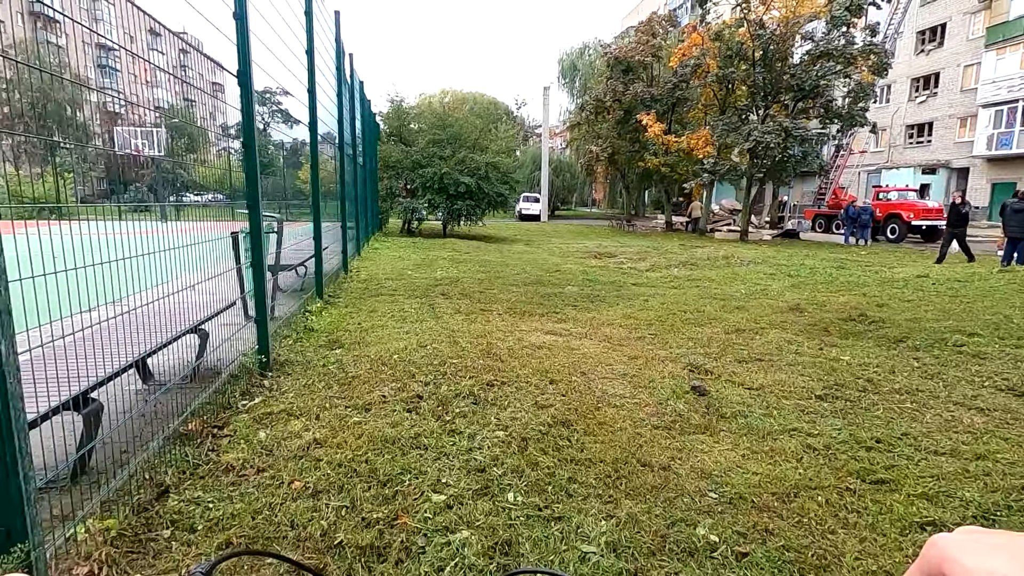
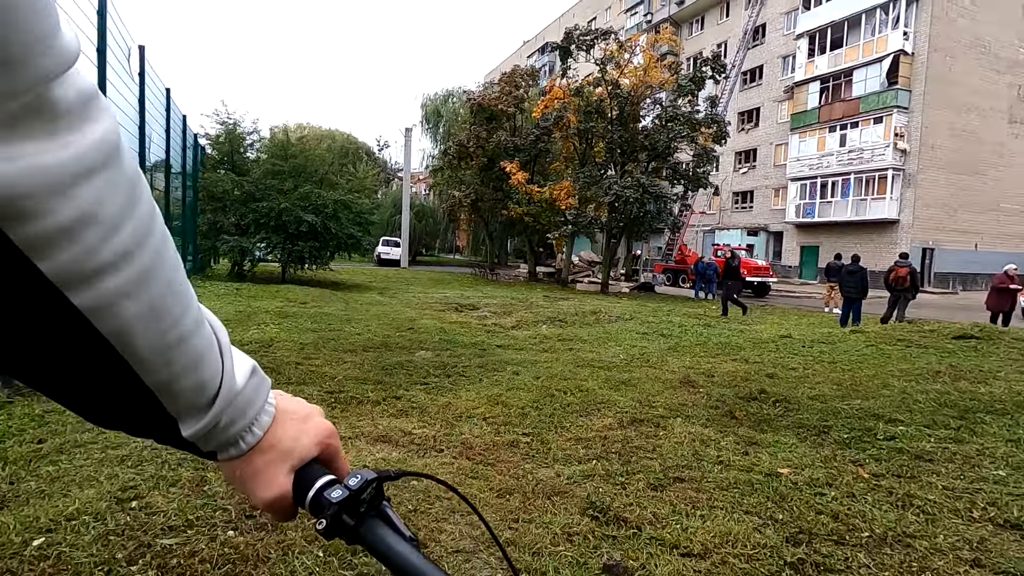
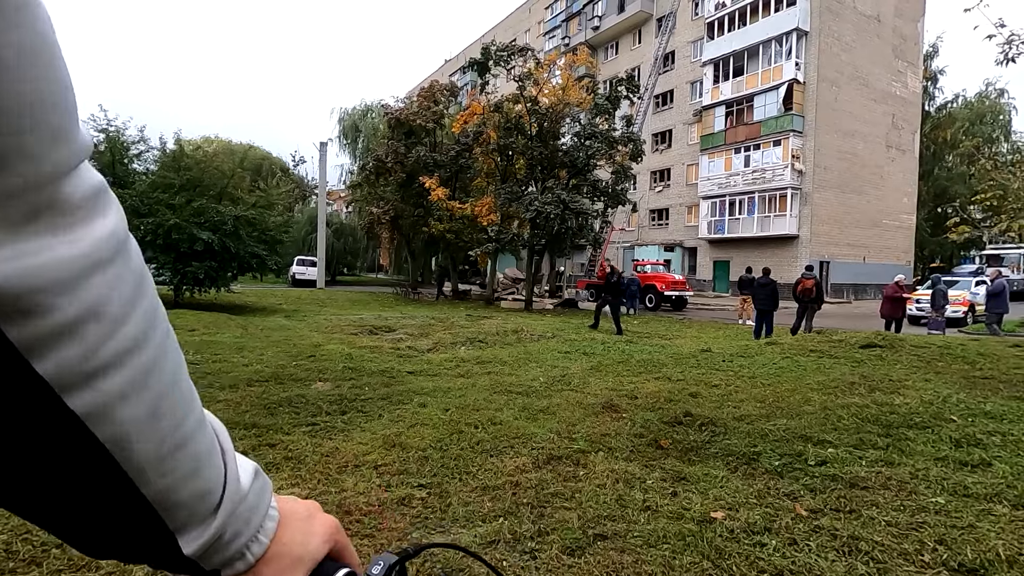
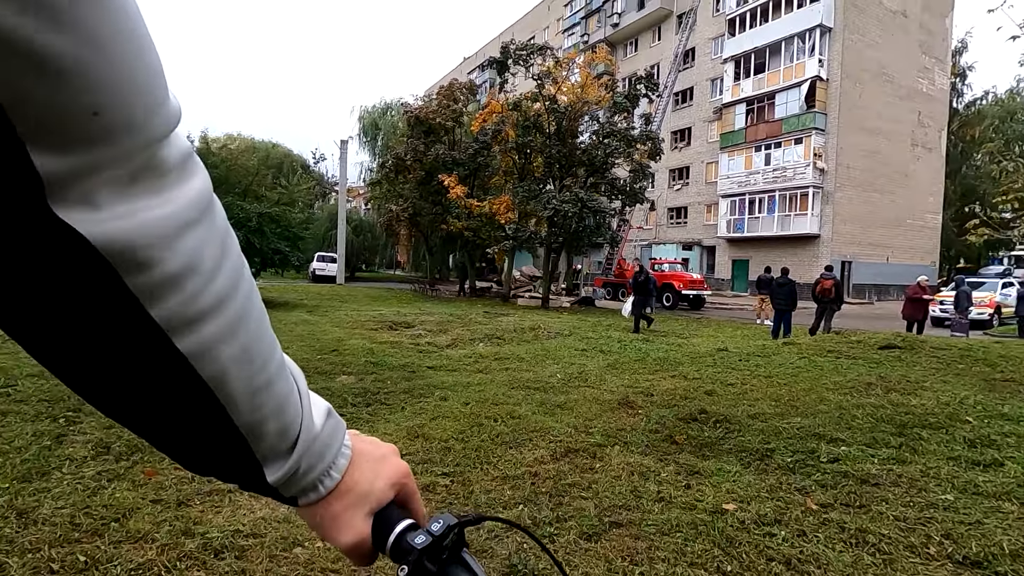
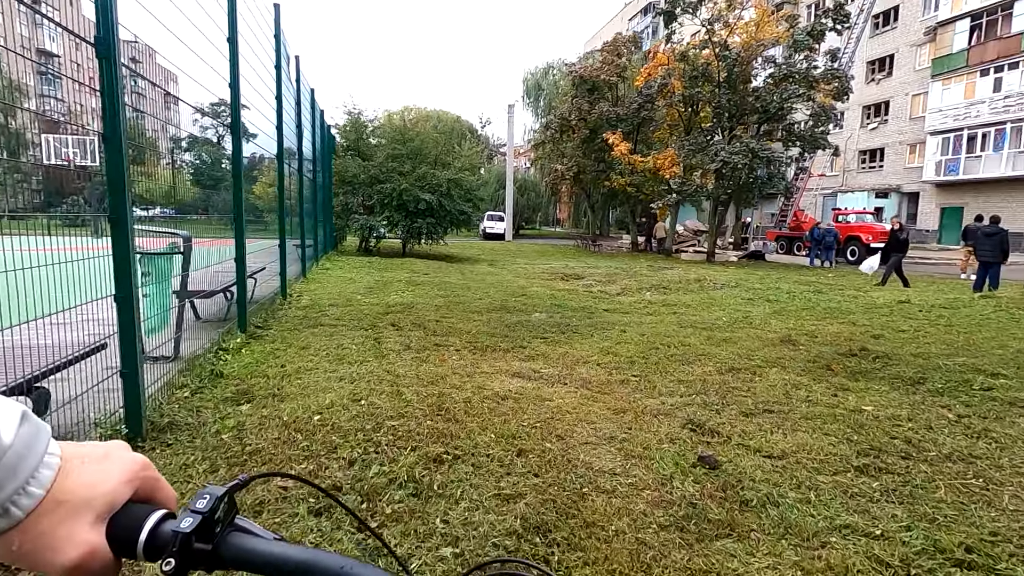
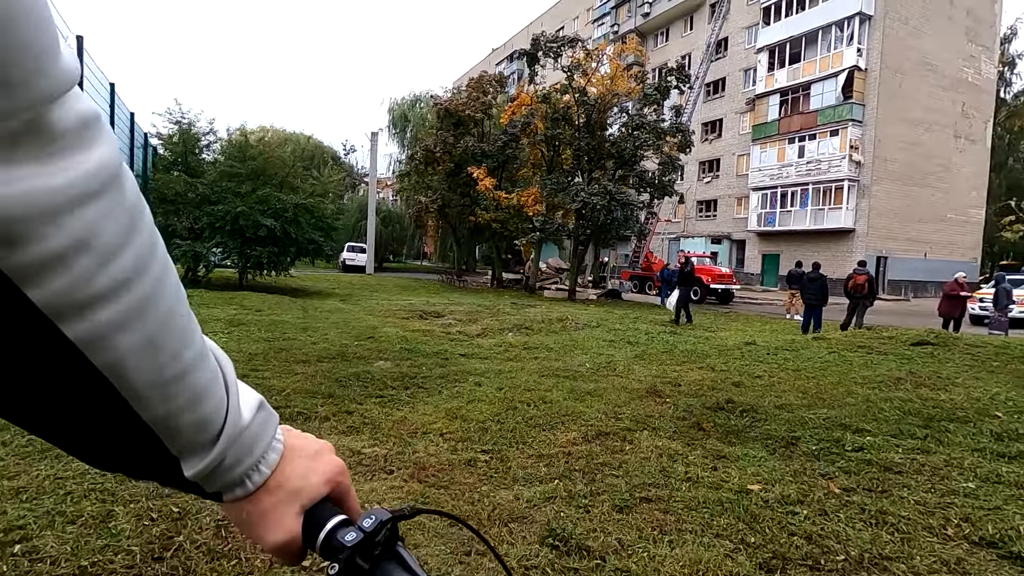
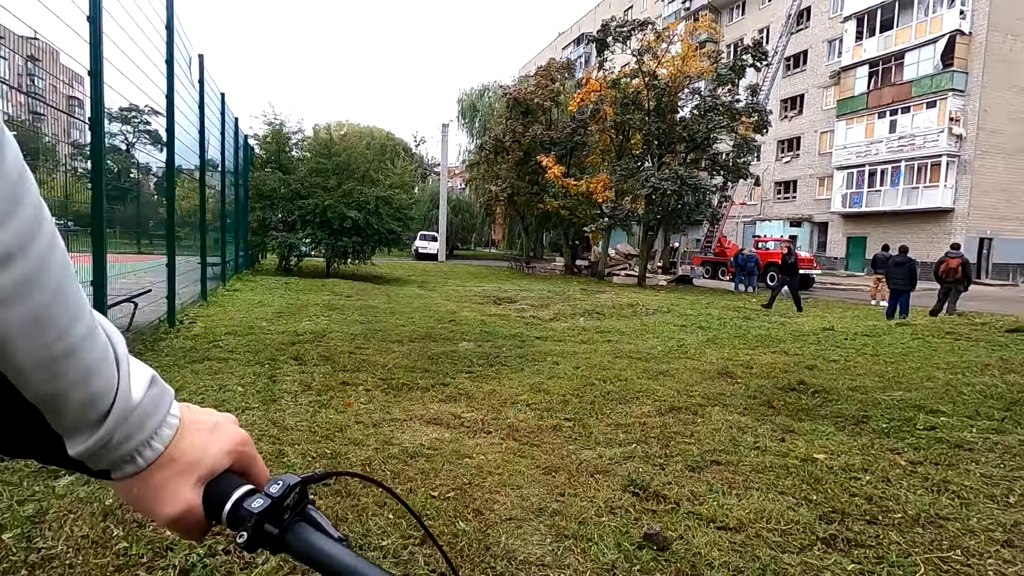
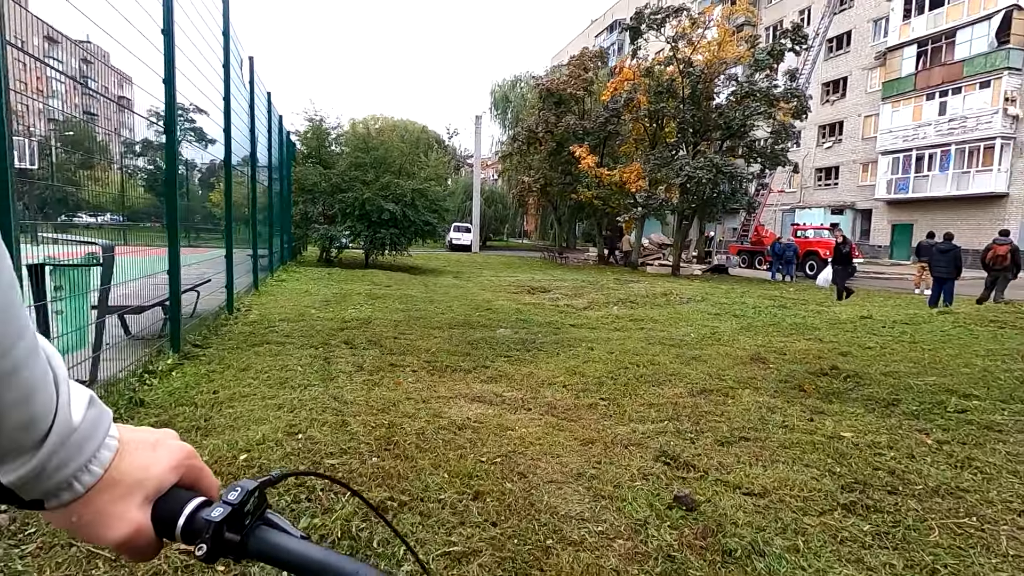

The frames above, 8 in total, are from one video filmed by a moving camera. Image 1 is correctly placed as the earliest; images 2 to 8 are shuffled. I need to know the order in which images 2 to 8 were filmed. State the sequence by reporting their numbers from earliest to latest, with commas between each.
5, 8, 7, 2, 6, 4, 3
